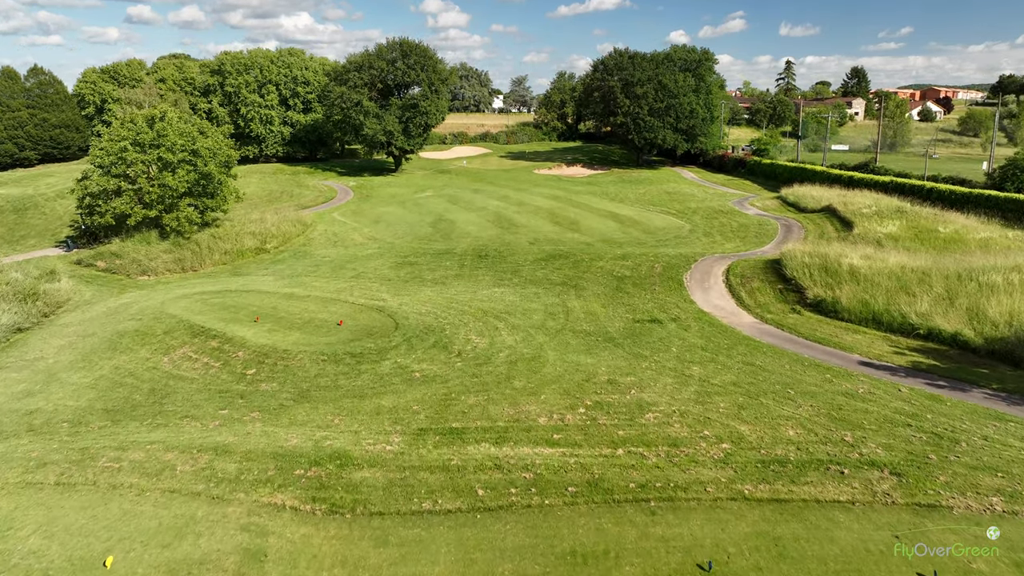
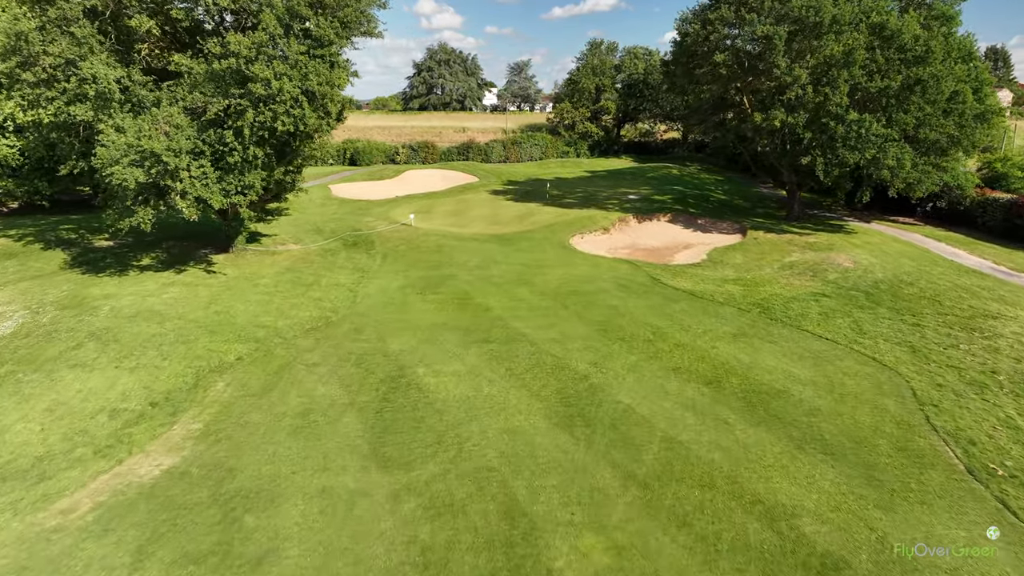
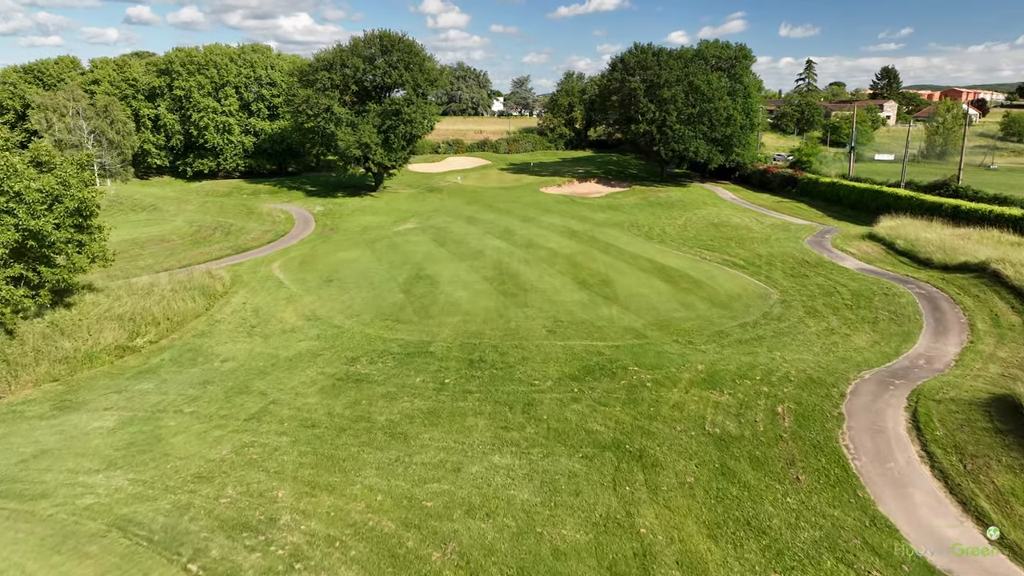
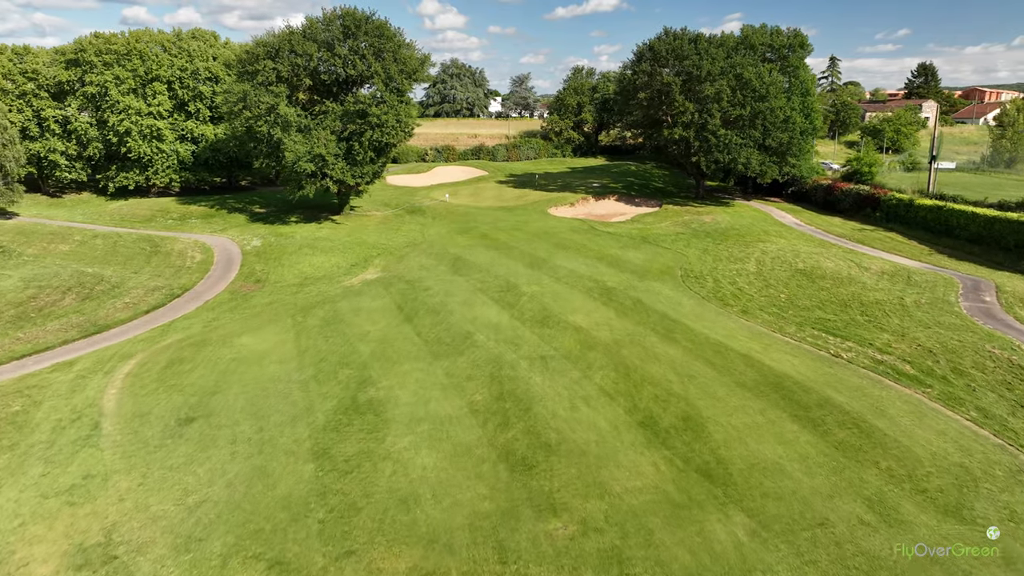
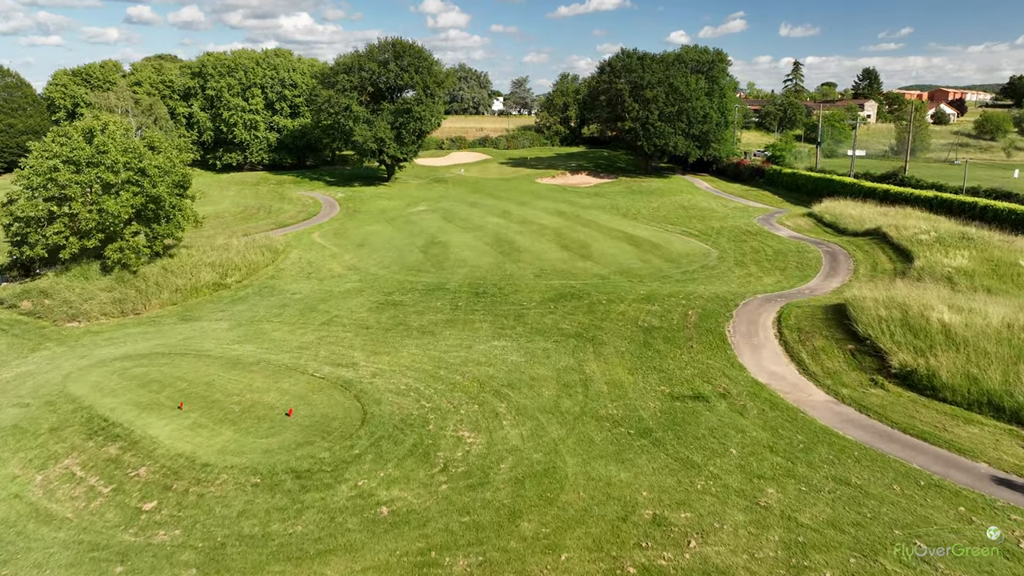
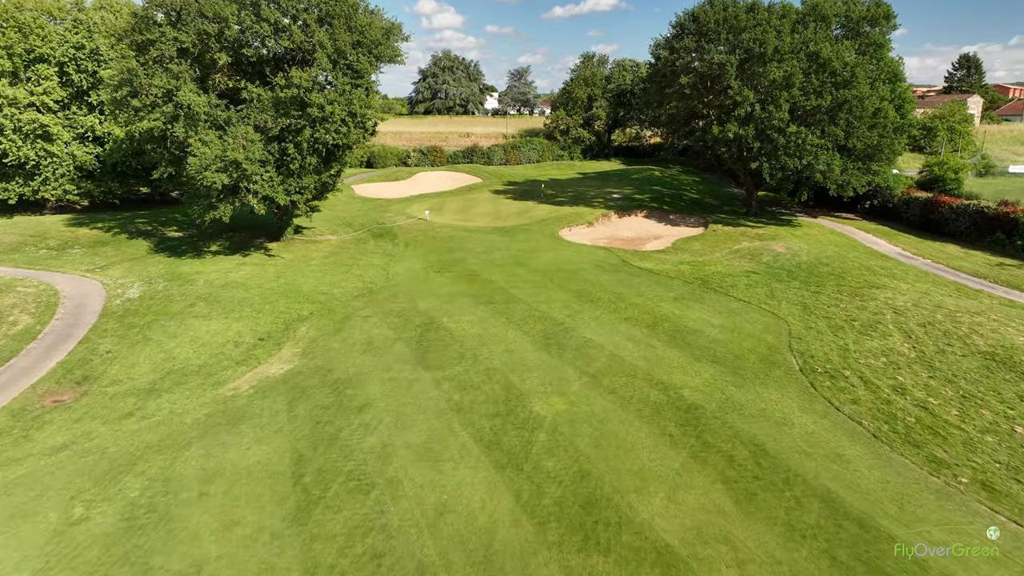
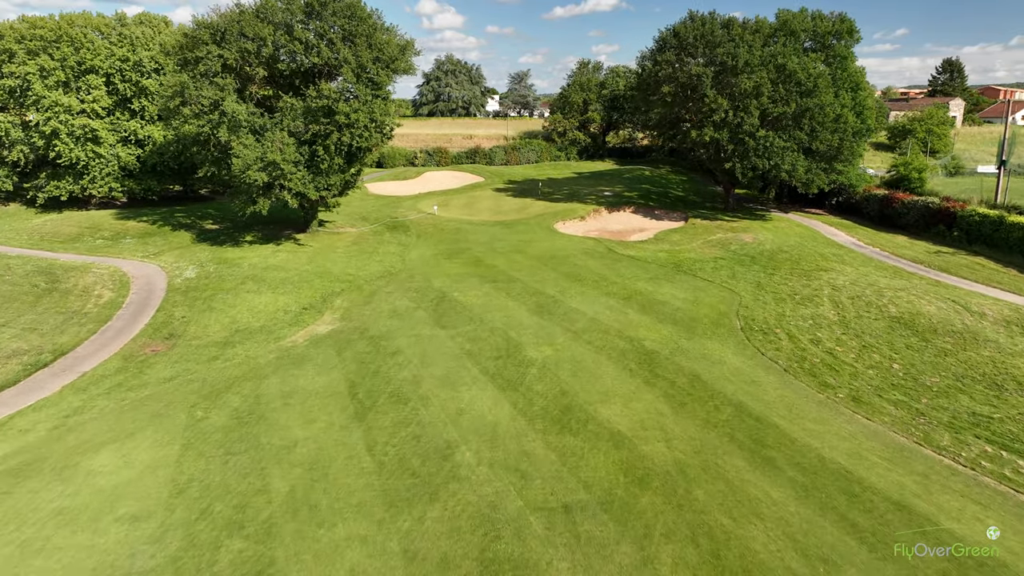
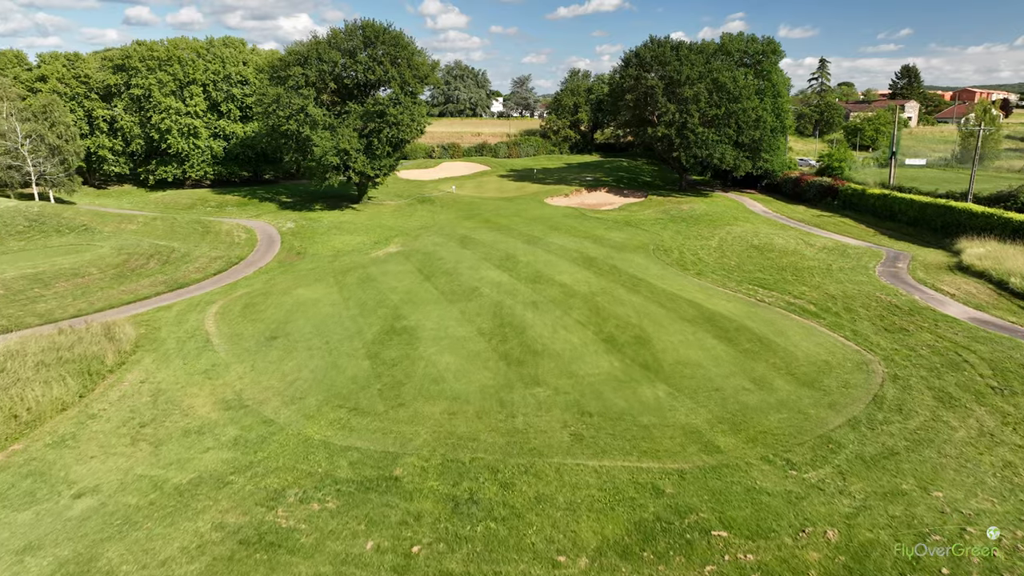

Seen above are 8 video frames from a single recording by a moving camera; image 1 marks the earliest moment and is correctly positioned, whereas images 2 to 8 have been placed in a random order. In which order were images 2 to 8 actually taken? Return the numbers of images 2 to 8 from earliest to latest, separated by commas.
5, 3, 8, 4, 7, 6, 2
